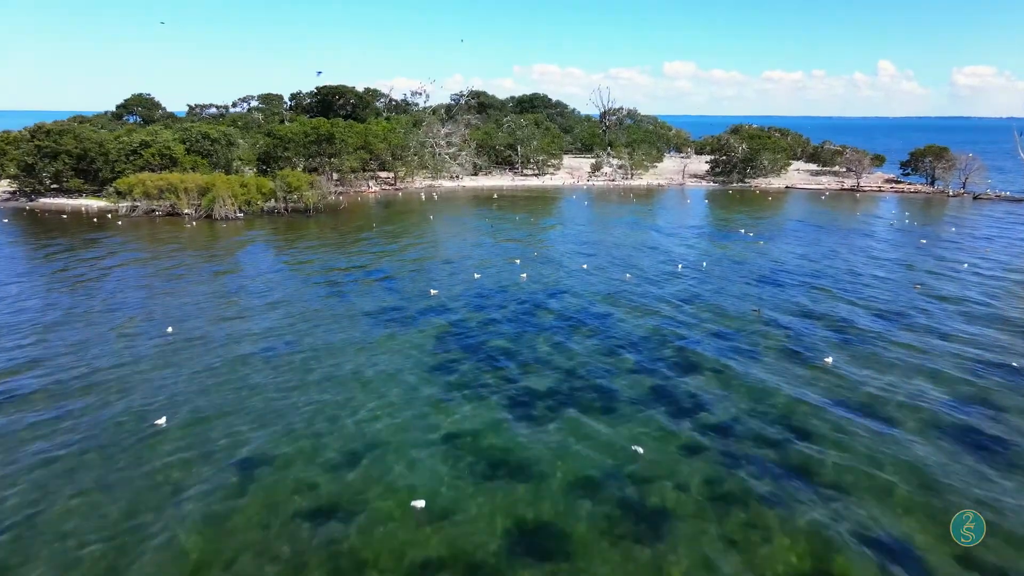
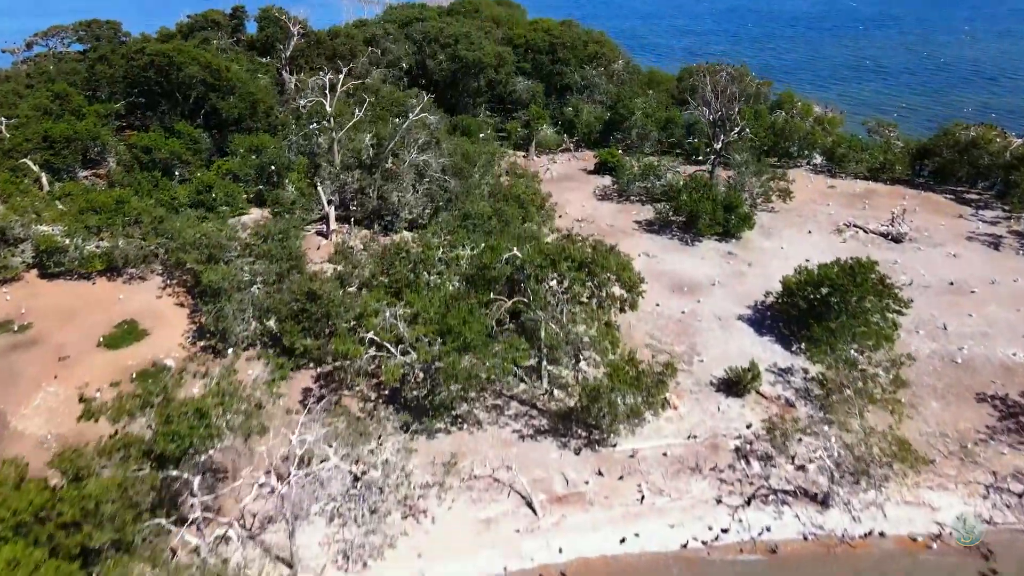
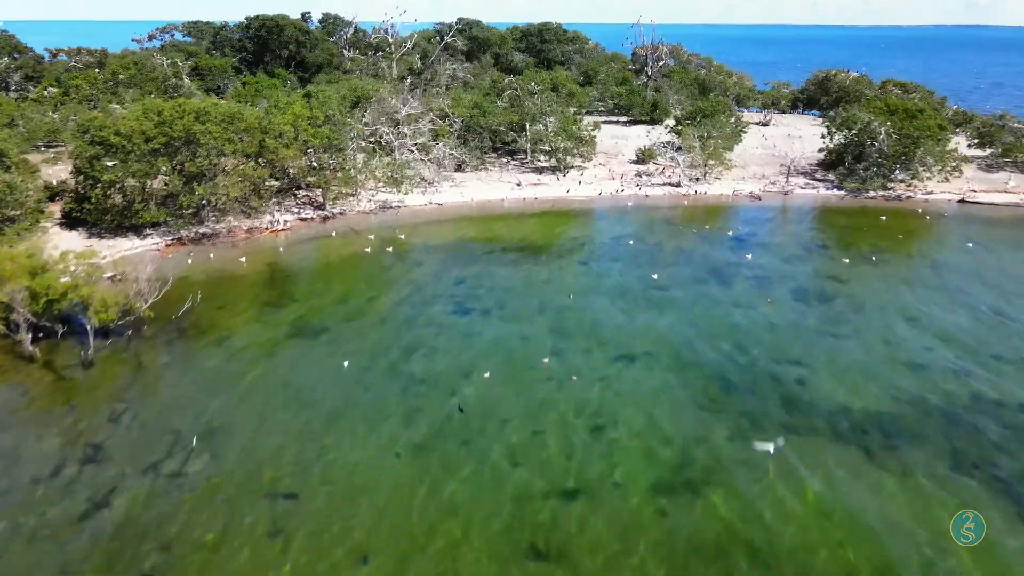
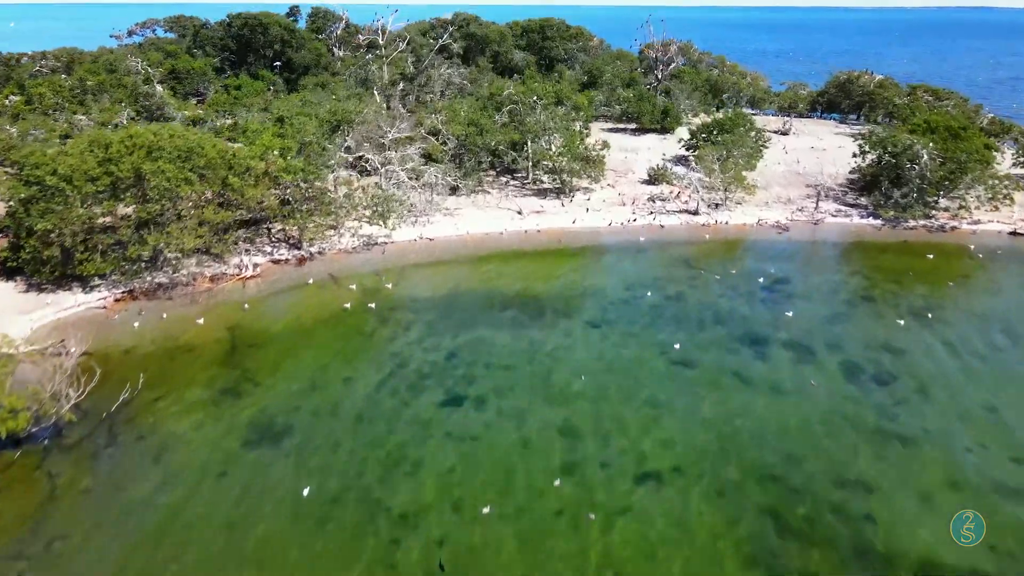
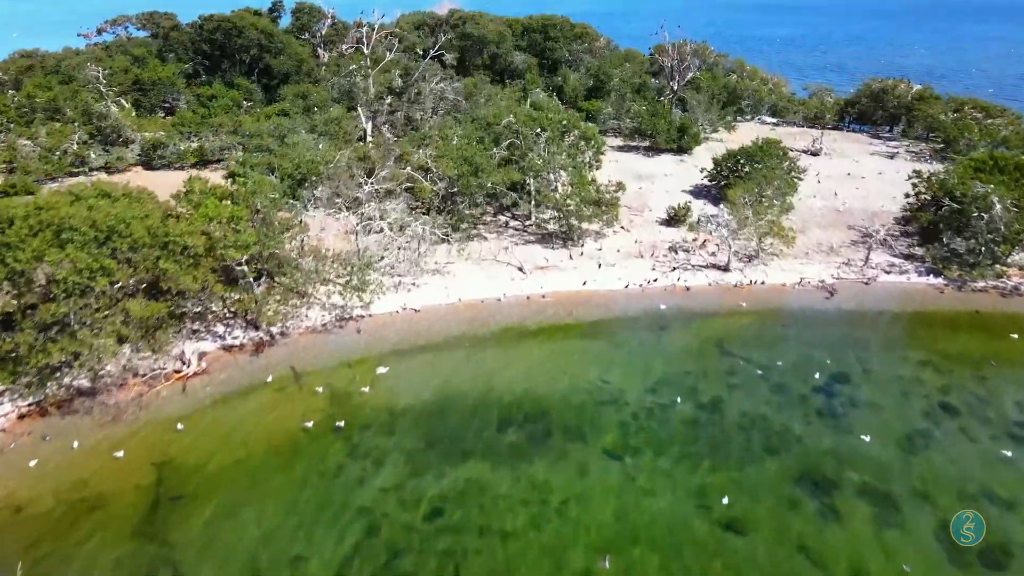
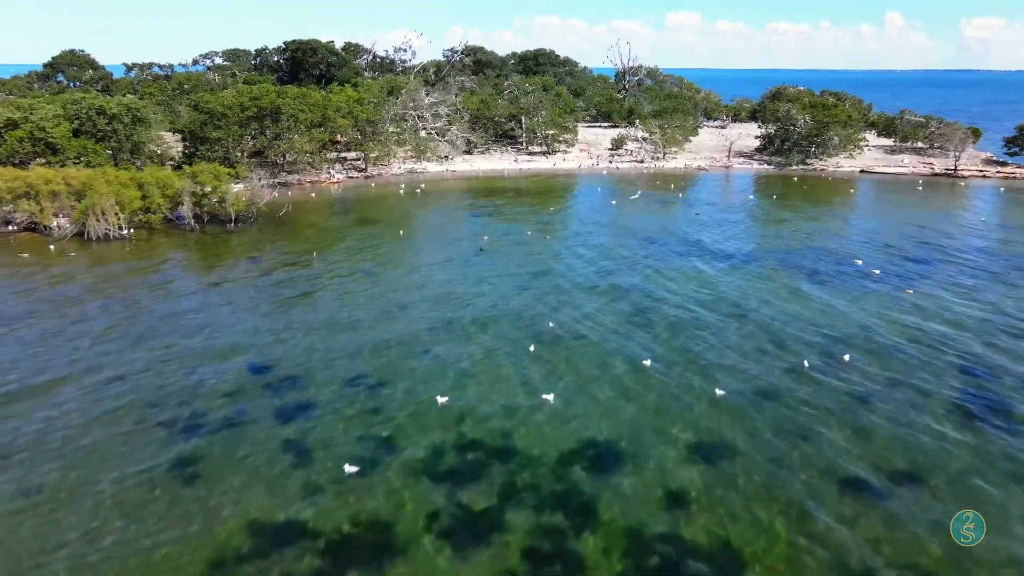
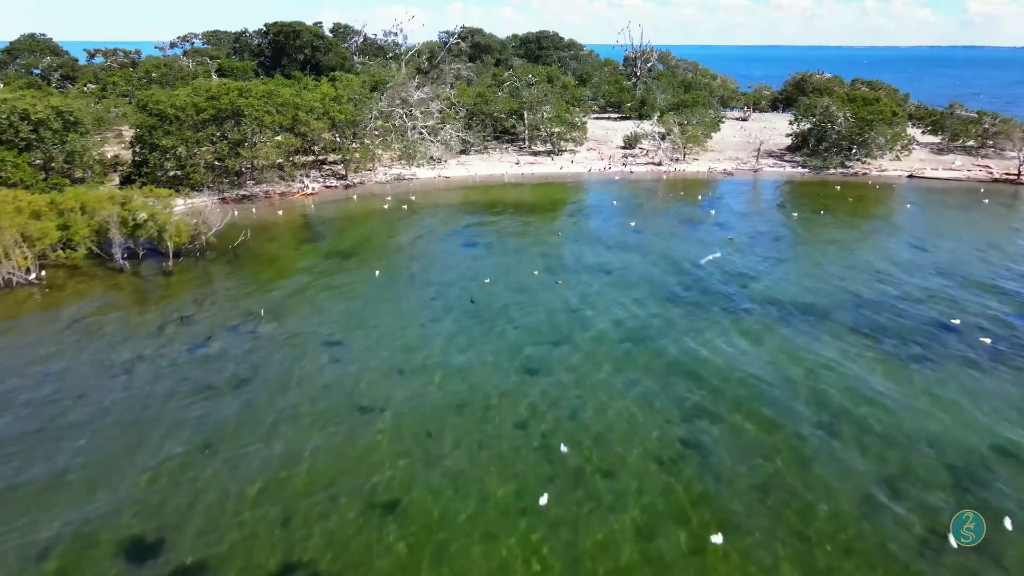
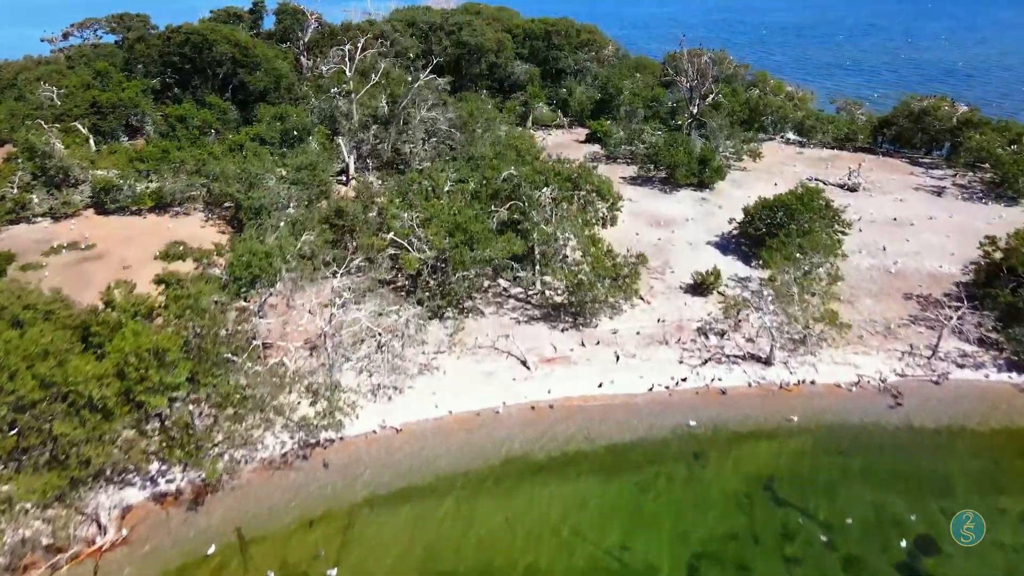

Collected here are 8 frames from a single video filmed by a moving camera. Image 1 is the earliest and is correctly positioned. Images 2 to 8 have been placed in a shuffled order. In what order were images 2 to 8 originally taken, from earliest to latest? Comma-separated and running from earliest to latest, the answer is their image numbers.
6, 7, 3, 4, 5, 8, 2
